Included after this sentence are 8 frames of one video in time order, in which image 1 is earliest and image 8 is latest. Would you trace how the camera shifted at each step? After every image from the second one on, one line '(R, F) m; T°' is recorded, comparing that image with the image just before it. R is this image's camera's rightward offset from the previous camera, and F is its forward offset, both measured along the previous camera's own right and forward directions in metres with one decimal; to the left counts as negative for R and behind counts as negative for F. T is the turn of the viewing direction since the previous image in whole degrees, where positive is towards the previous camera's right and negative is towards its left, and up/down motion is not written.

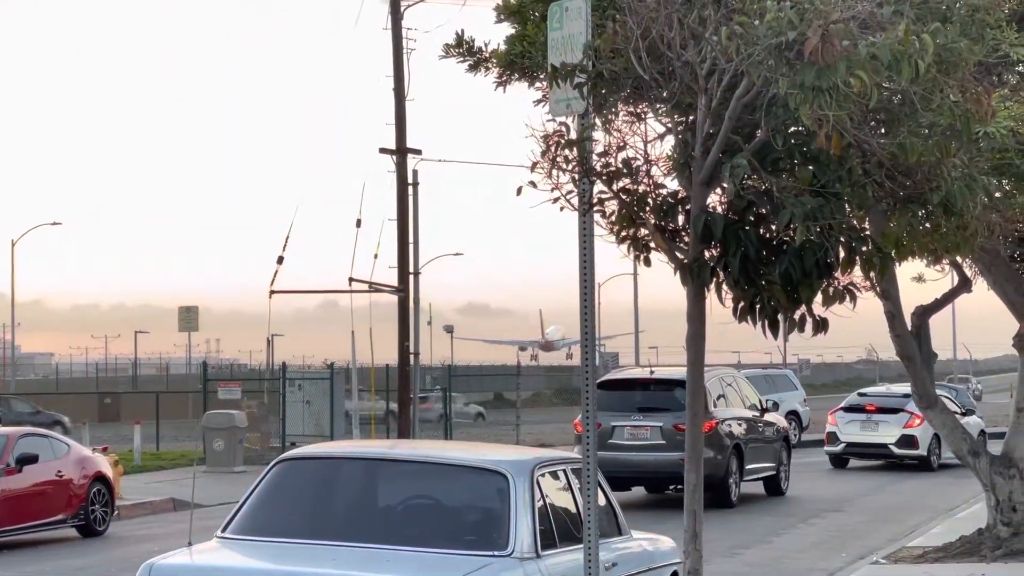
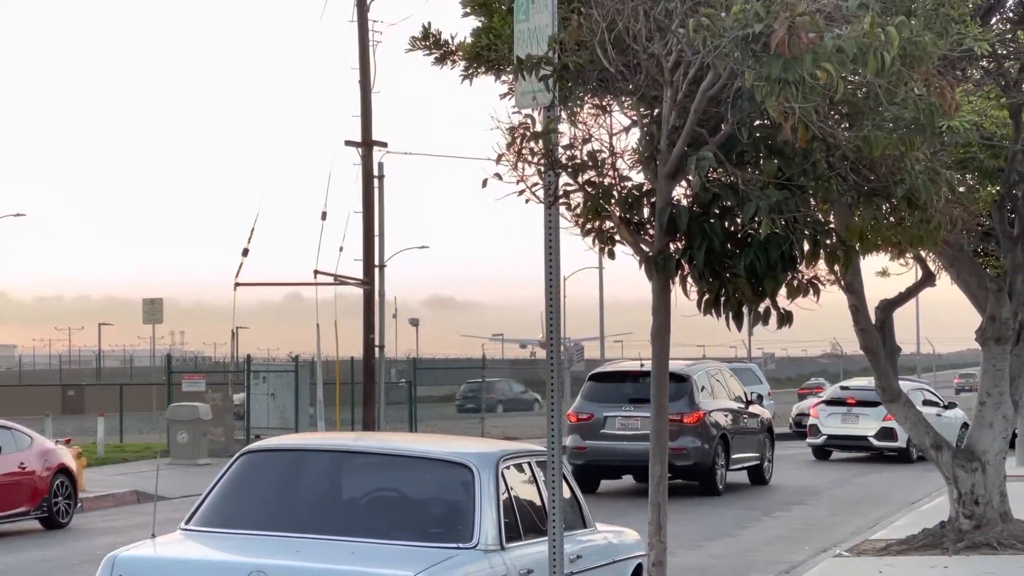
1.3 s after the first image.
(+0.1, 0.0) m; +1°
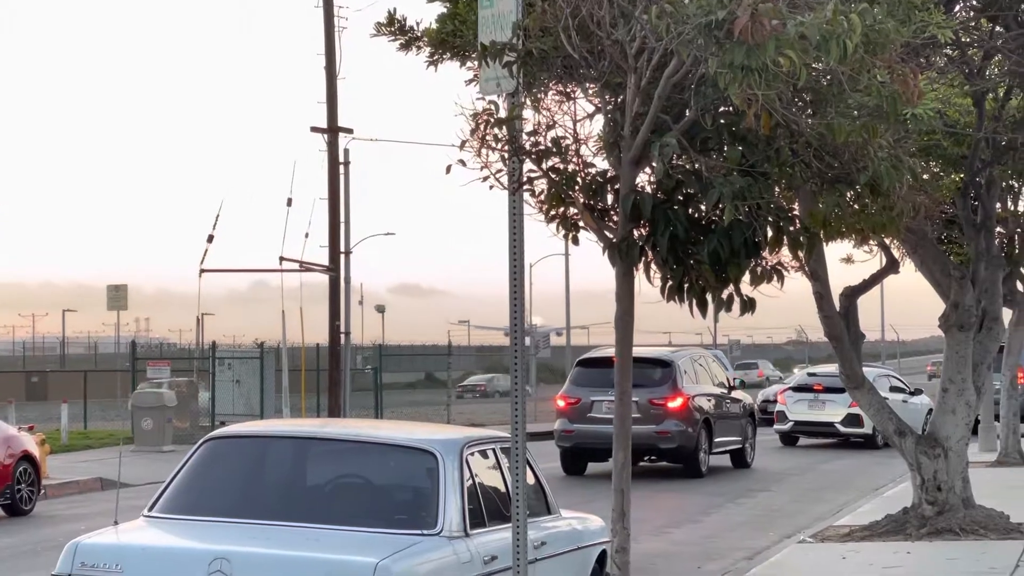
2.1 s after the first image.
(+0.2, 0.0) m; 0°
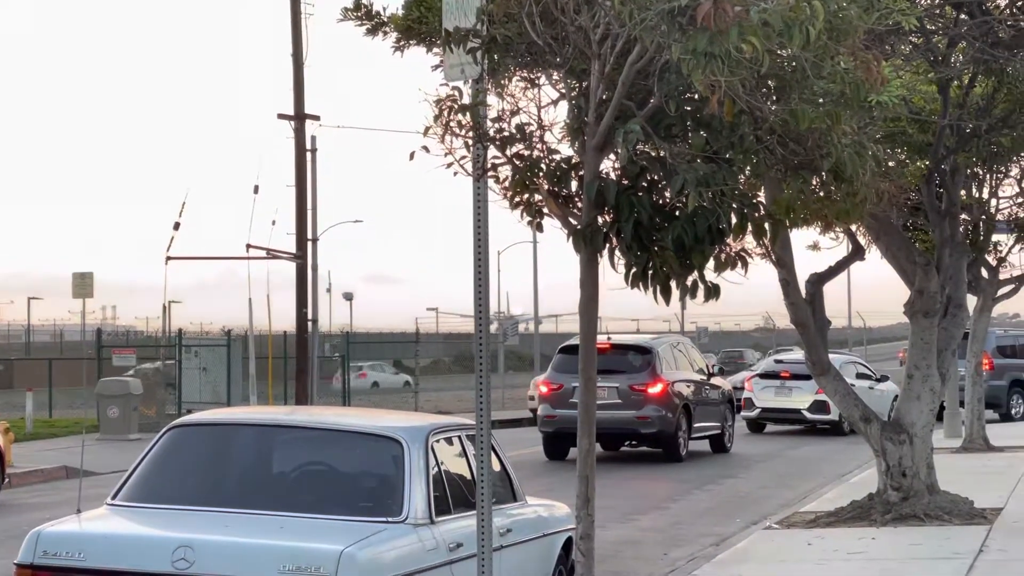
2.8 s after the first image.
(+0.2, 0.0) m; 0°
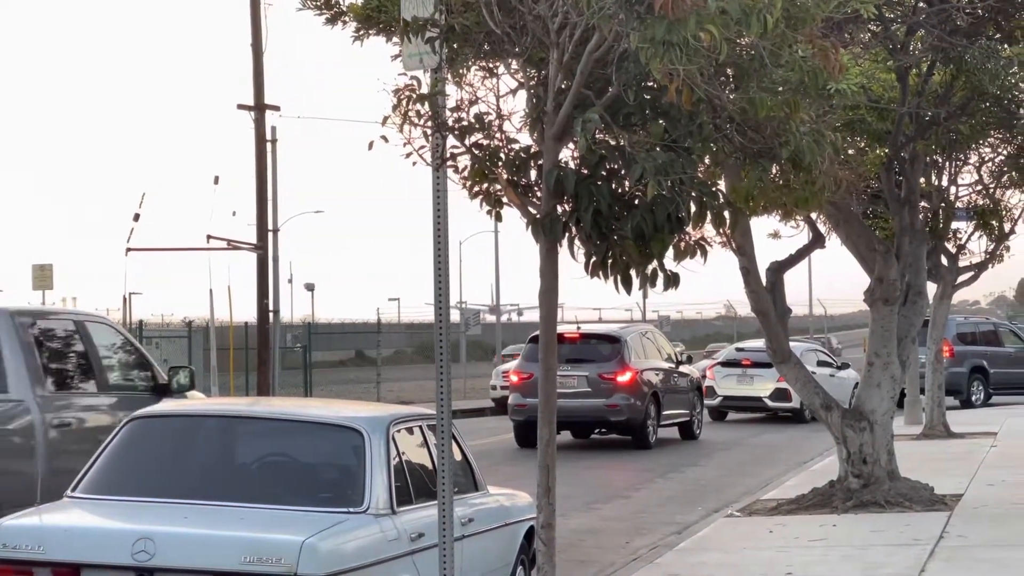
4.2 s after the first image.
(+0.2, 0.0) m; 0°
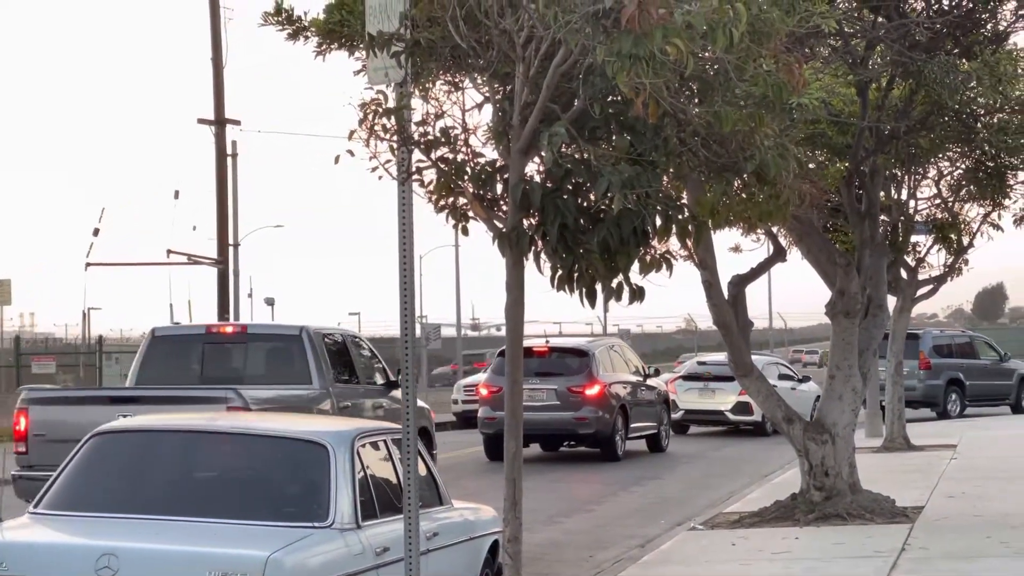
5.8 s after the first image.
(0.0, 0.0) m; +2°
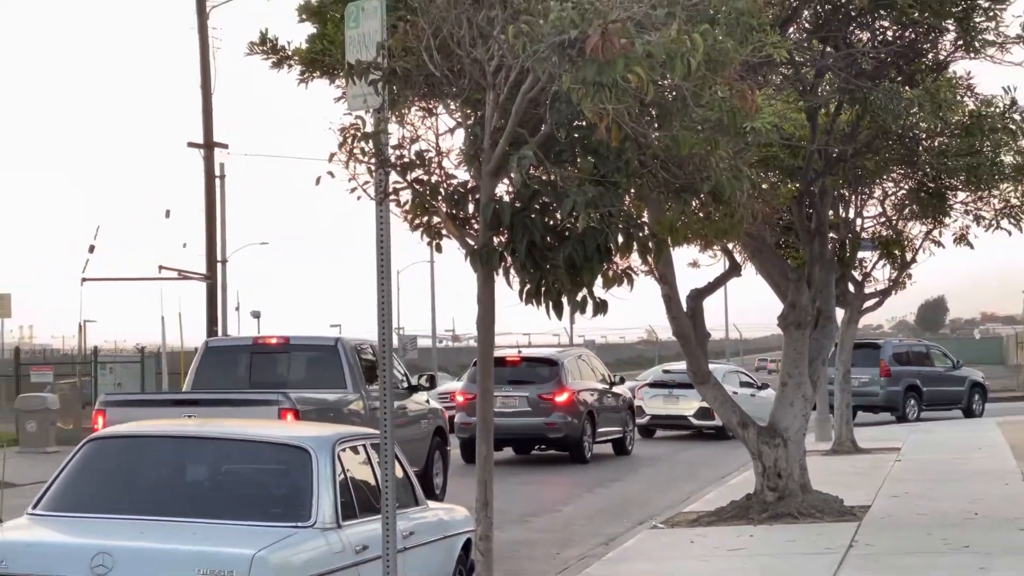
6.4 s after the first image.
(+0.1, -0.5) m; 0°
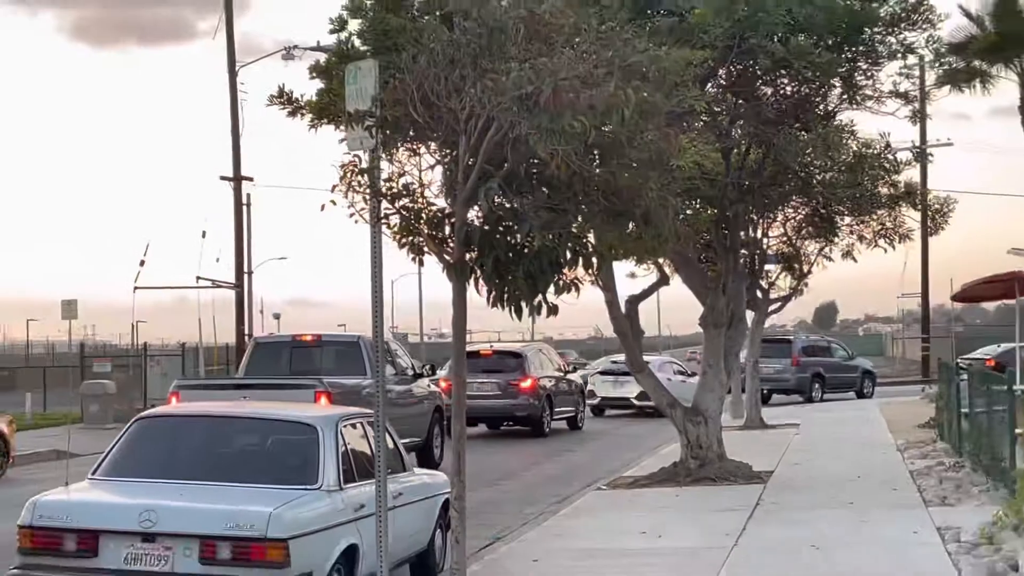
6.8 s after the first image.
(+0.4, -1.7) m; -1°
